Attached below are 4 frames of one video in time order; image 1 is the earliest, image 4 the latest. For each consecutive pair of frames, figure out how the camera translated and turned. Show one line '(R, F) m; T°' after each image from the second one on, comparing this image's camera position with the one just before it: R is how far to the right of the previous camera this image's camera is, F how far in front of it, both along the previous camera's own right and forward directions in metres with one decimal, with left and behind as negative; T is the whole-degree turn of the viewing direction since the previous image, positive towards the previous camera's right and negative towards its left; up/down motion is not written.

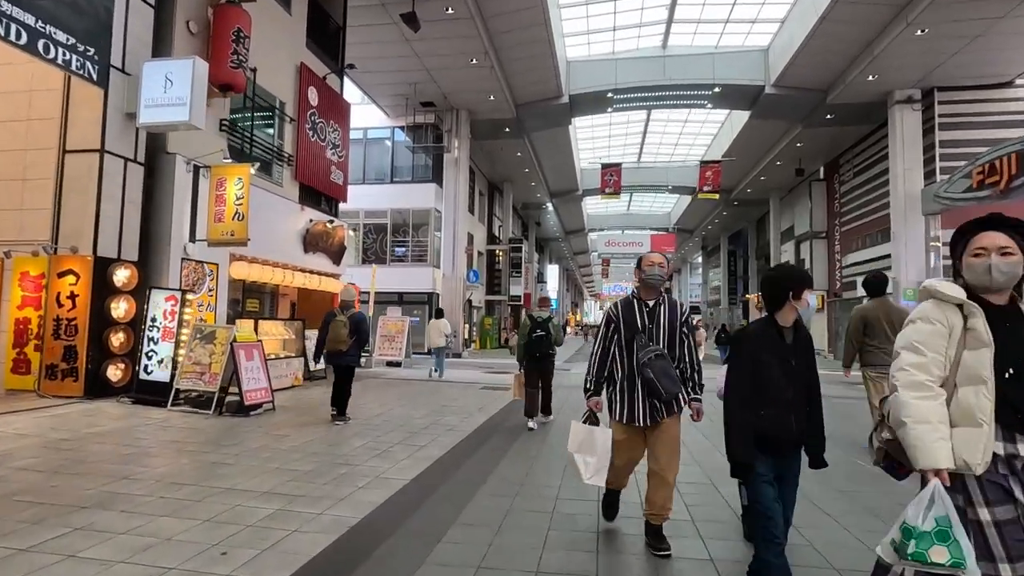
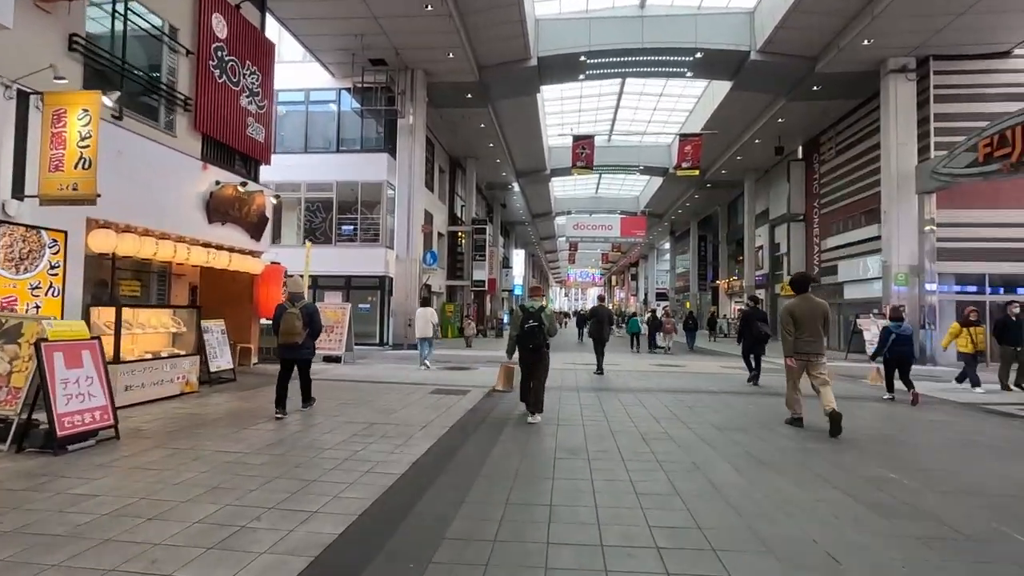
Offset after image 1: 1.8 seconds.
(+0.1, +2.2) m; +4°
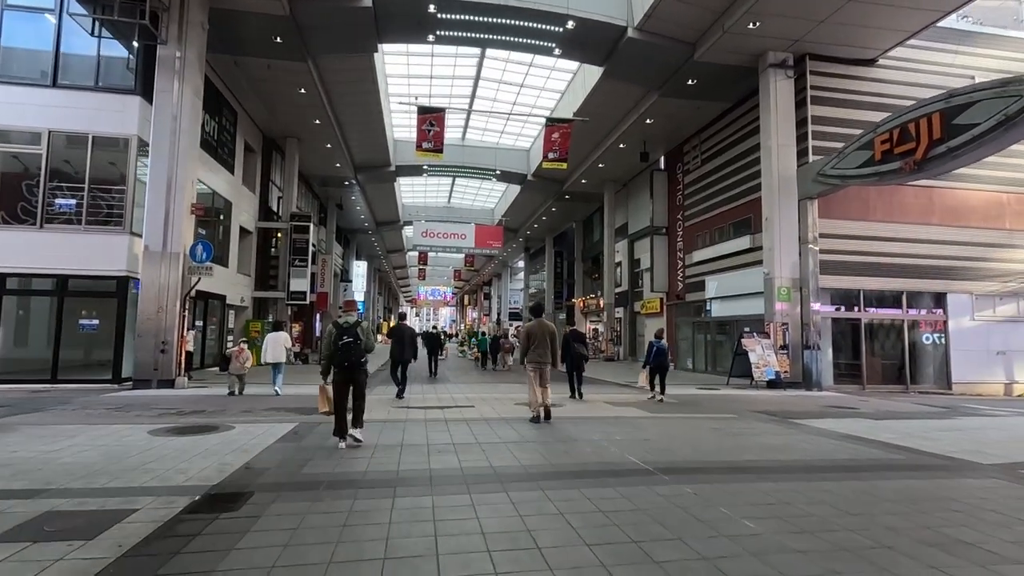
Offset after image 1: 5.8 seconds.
(+0.9, +4.8) m; +16°
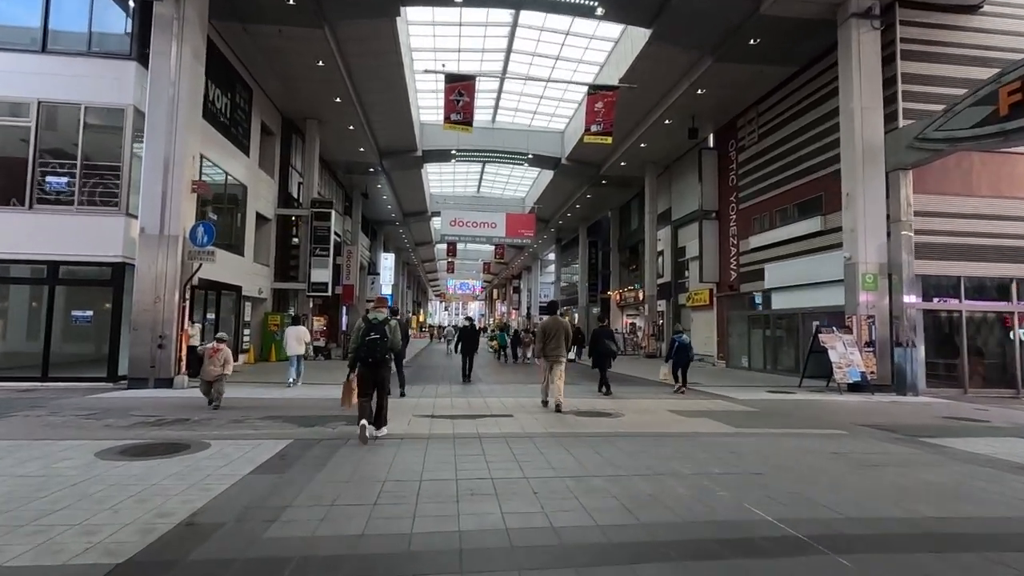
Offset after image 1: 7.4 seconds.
(-0.3, +1.9) m; -3°
